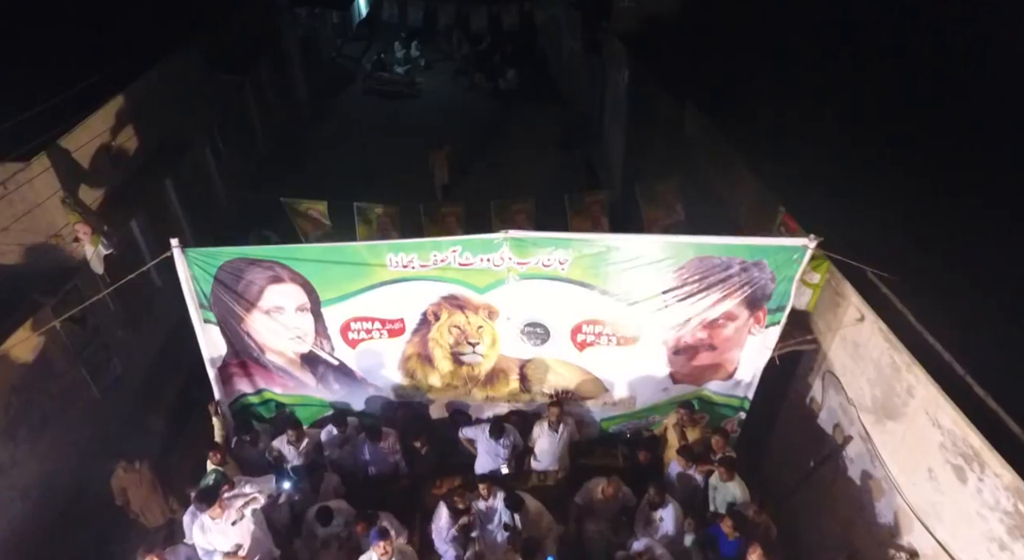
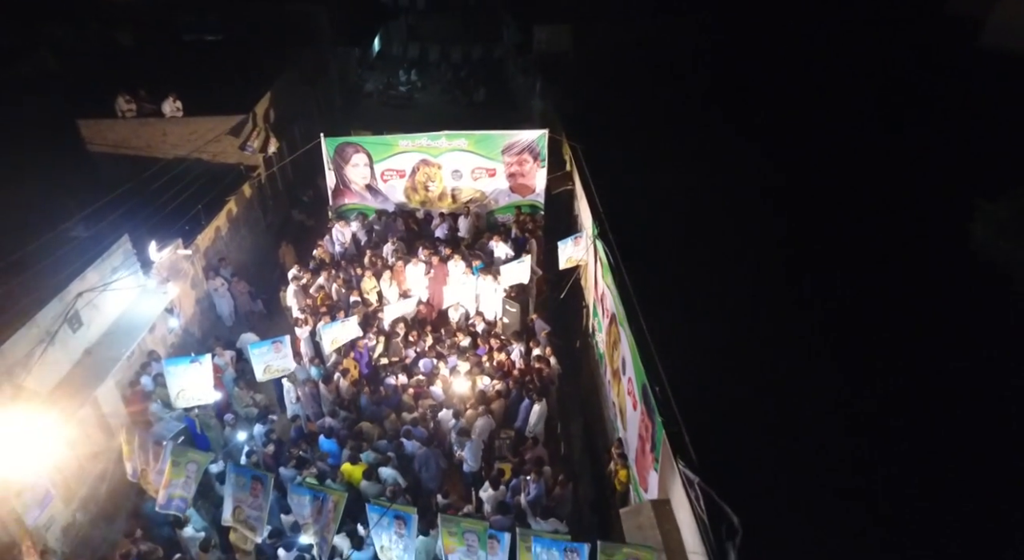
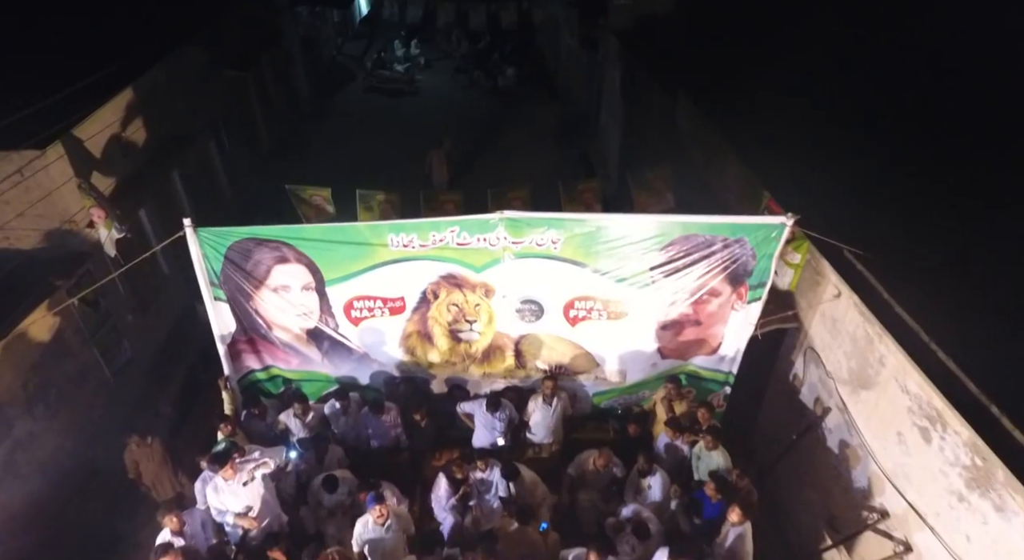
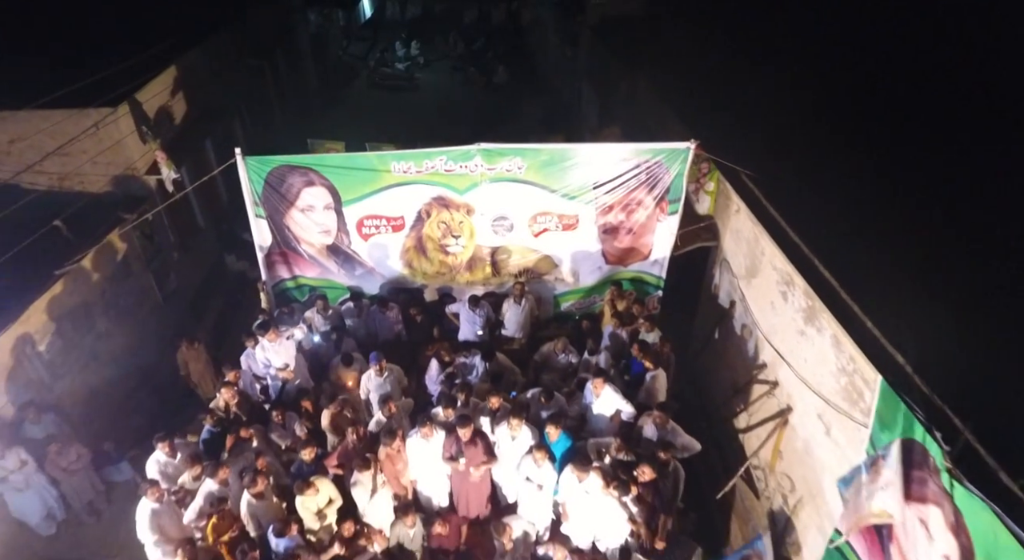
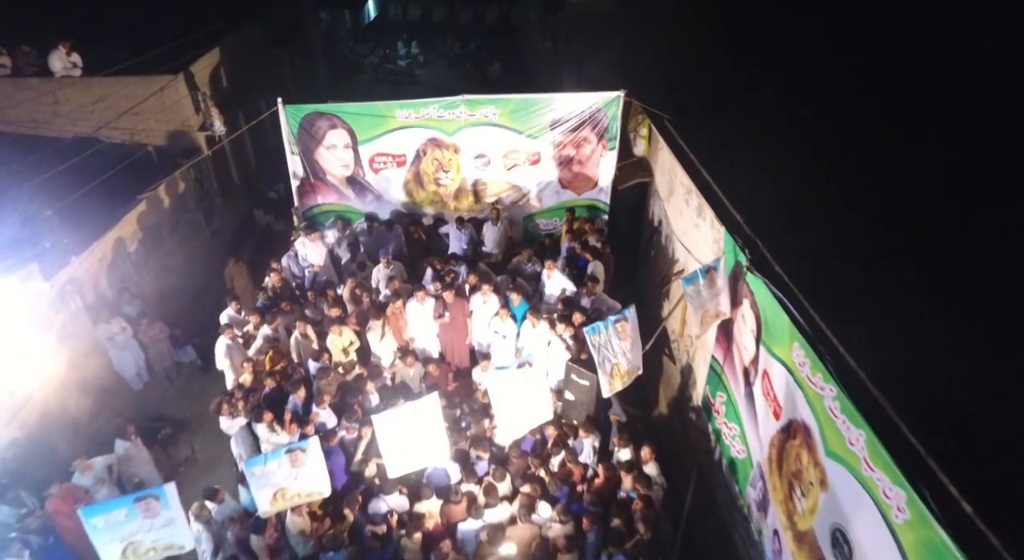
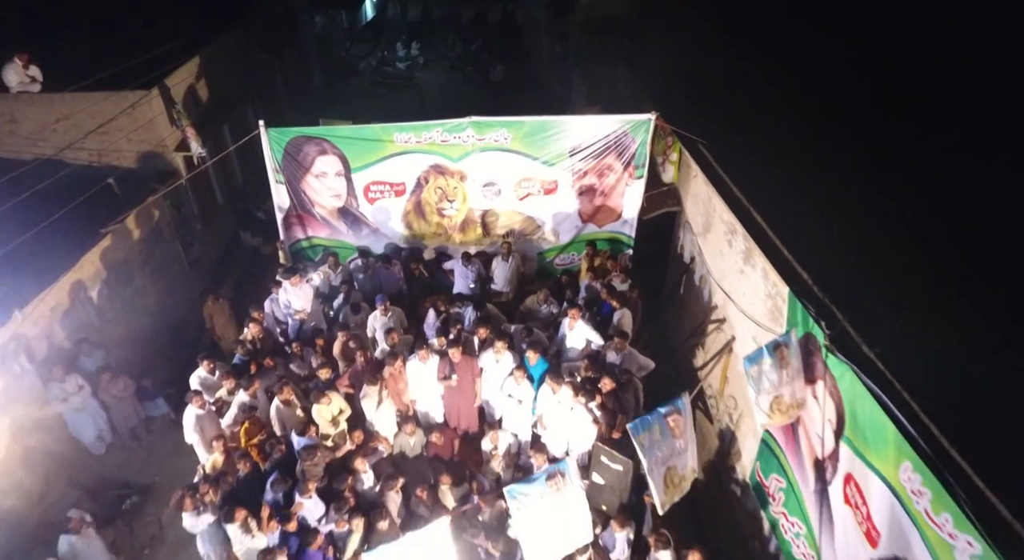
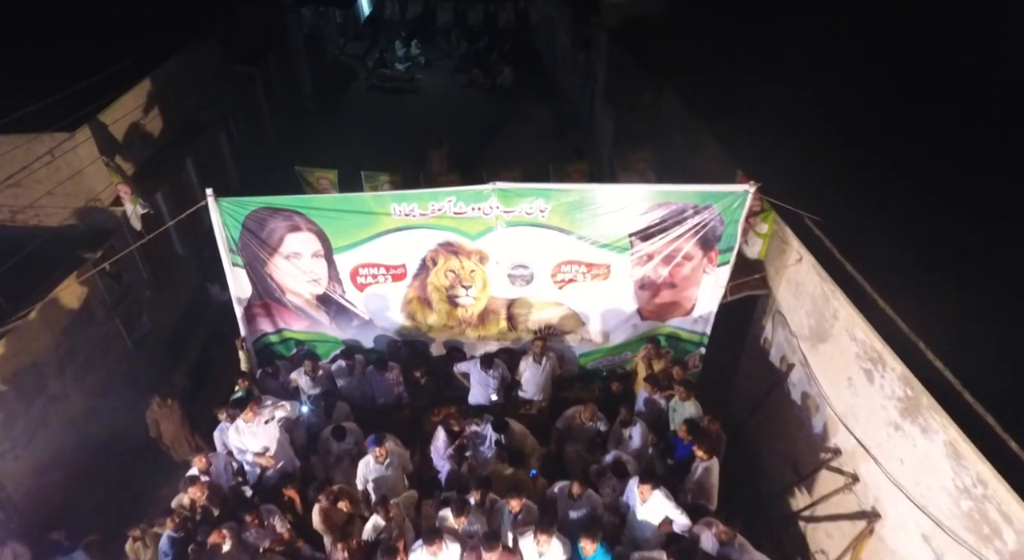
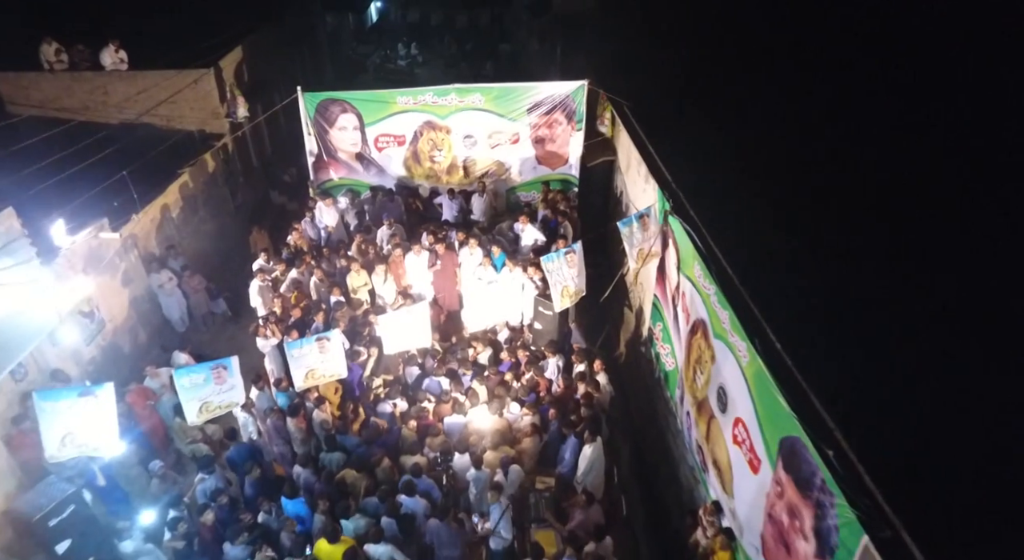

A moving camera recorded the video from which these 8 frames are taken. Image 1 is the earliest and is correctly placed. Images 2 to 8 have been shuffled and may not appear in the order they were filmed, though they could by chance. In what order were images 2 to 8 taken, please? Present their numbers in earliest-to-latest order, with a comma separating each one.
3, 7, 4, 6, 5, 8, 2
